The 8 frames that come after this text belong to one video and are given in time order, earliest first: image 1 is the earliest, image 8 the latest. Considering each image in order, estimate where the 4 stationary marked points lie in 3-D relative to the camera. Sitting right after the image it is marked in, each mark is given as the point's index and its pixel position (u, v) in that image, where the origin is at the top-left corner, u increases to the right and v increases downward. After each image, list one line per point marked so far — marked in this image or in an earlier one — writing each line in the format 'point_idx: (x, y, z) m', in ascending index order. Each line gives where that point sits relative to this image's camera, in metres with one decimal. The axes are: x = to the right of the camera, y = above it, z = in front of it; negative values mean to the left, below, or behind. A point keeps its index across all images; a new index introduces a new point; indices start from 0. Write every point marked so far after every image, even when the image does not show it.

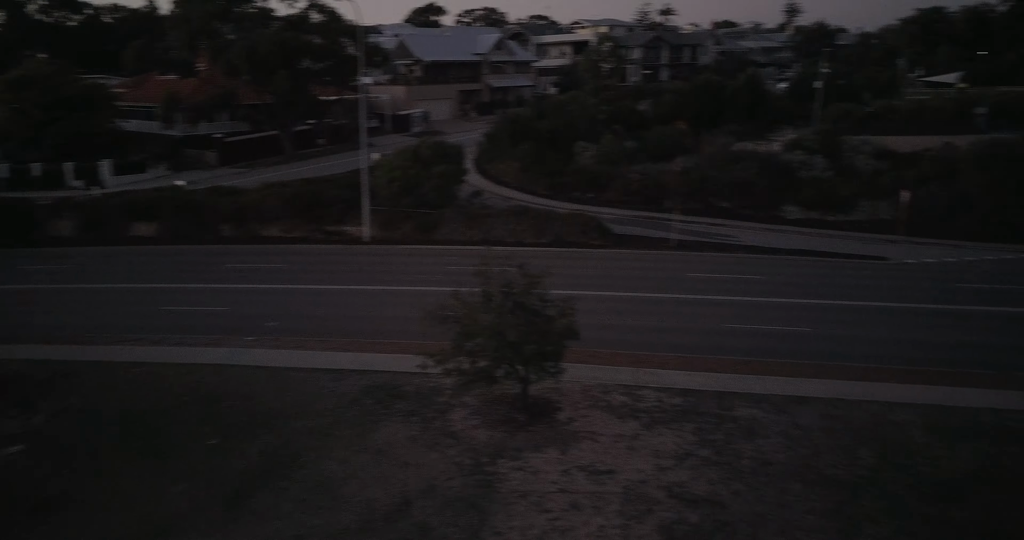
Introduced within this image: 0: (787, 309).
0: (+7.0, -1.0, +19.2) m
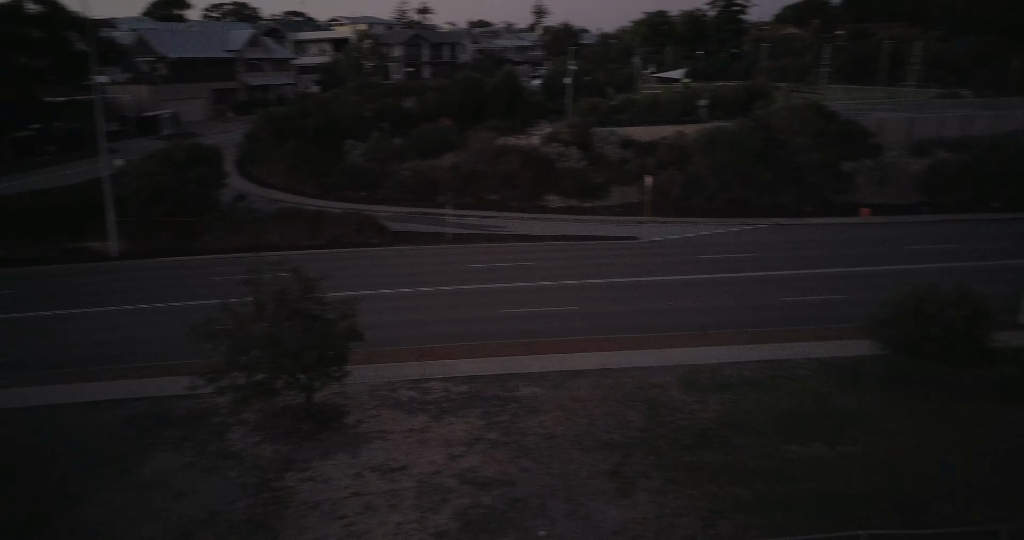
0: (+1.2, -0.6, +20.5) m
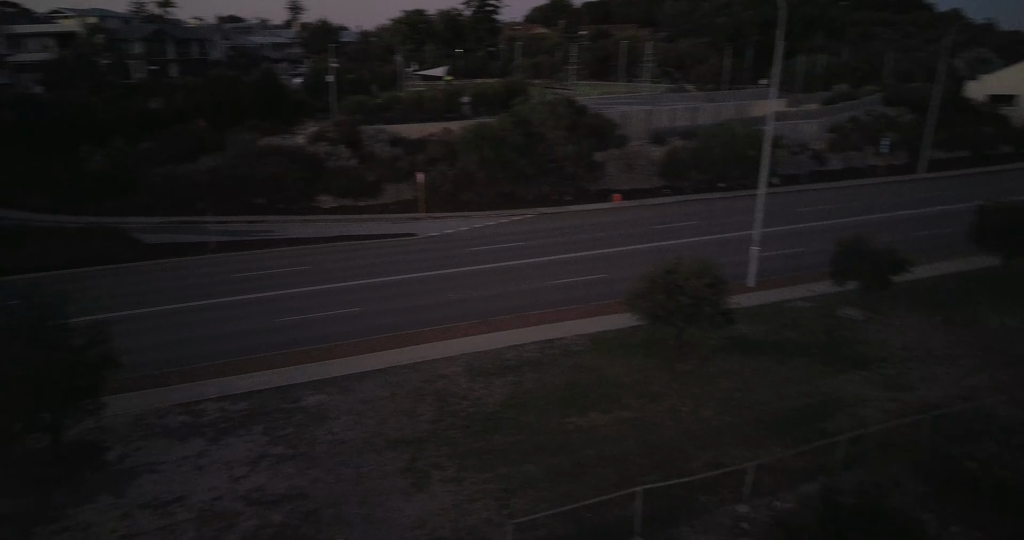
0: (-4.7, -0.6, +19.9) m
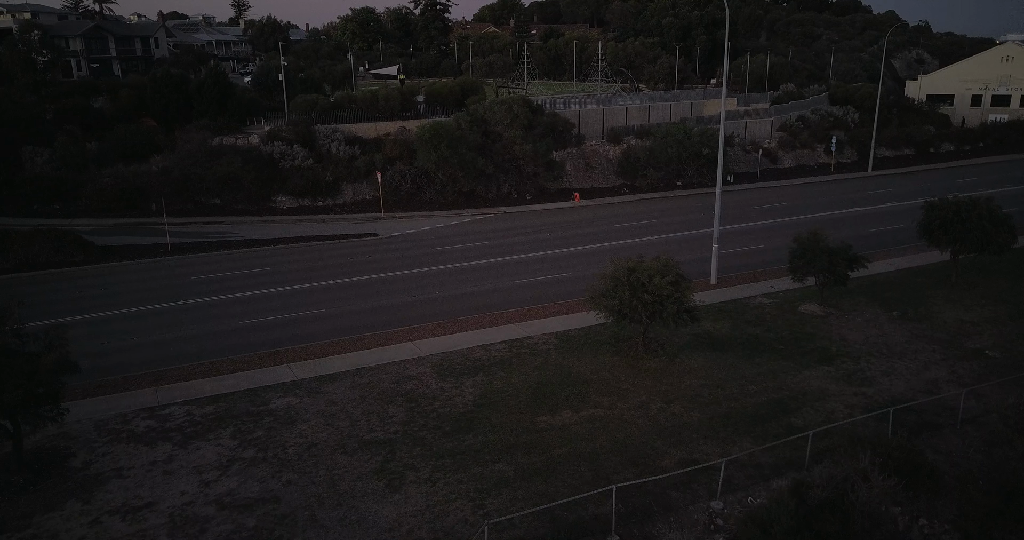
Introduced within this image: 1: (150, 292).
0: (-5.6, -0.7, +19.6) m
1: (-9.5, -0.6, +19.7) m
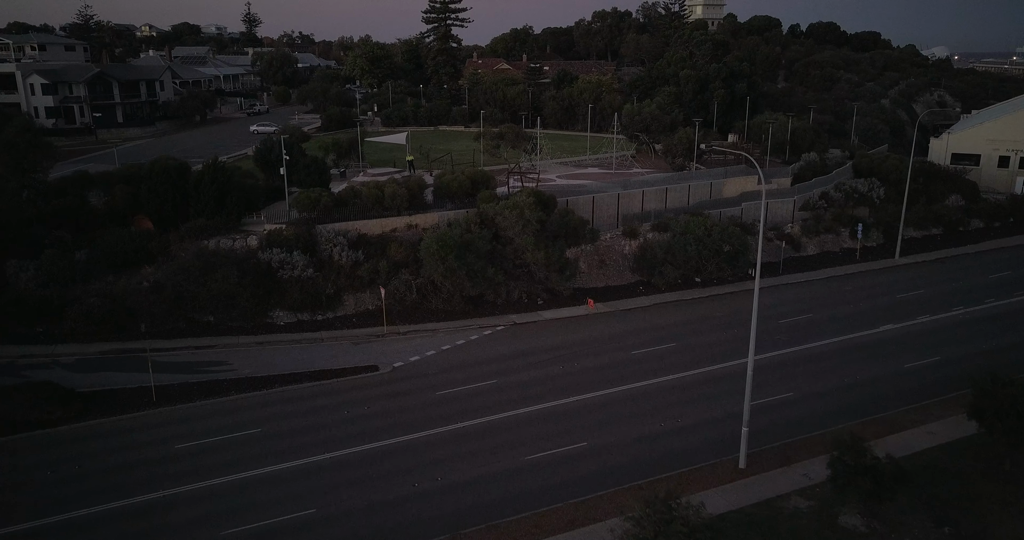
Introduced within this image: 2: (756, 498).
0: (-5.4, -5.1, +18.0) m
1: (-9.3, -4.9, +18.1) m
2: (+5.6, -5.3, +17.3) m
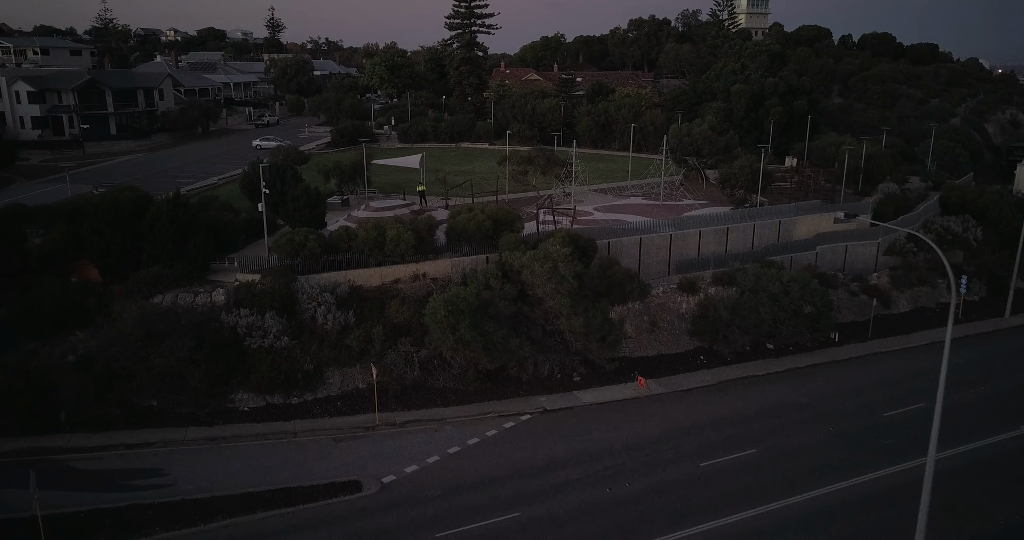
0: (-4.9, -7.0, +11.9) m
1: (-8.8, -6.8, +12.1) m
2: (+6.0, -7.4, +10.8) m
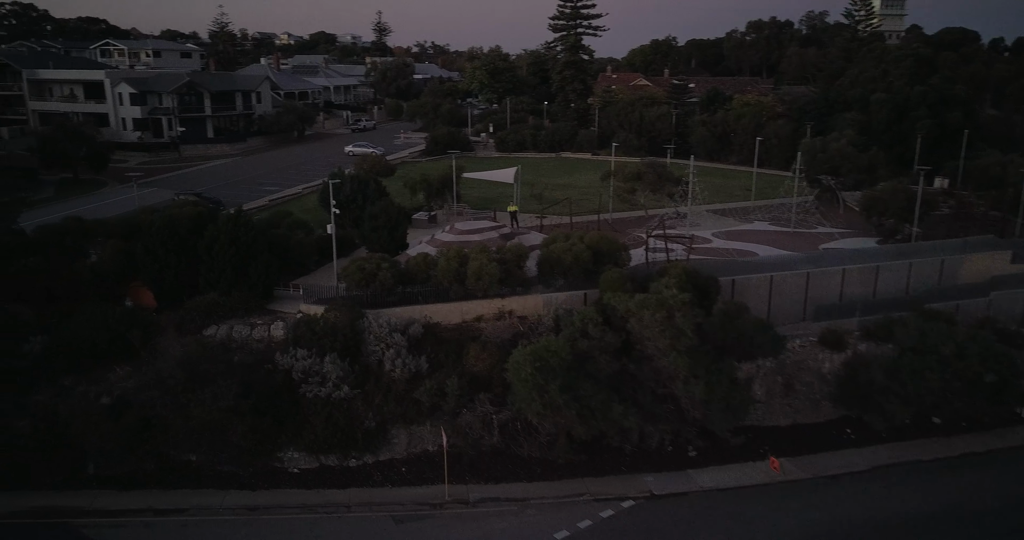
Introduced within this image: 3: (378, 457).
0: (-4.0, -8.0, +8.4) m
1: (-7.7, -7.6, +9.1) m
2: (+6.7, -8.8, +5.9) m
3: (-3.3, -4.7, +18.7) m
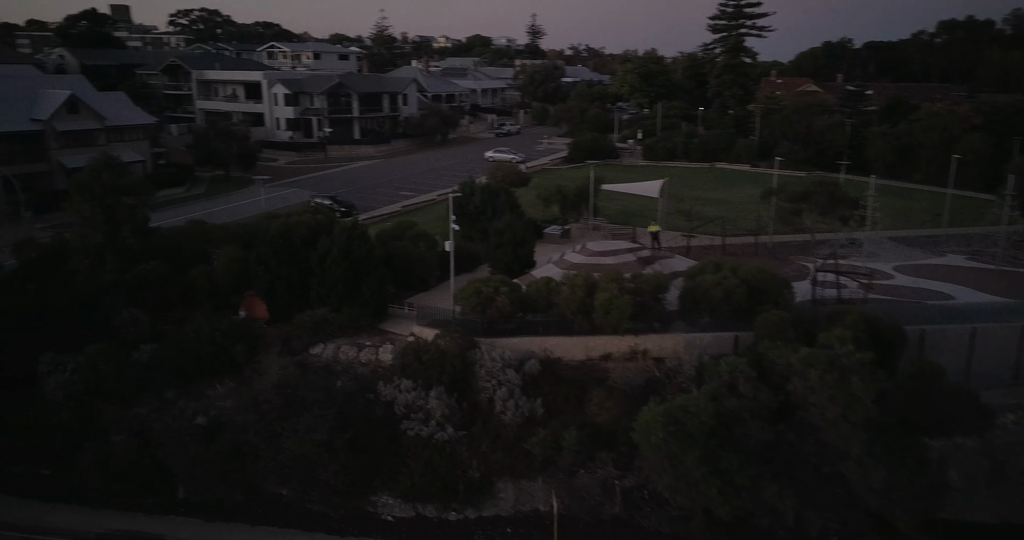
0: (-3.4, -8.5, +6.4) m
1: (-7.0, -7.9, +7.8) m
2: (+6.5, -9.8, +1.9) m
3: (-0.7, -5.3, +16.4) m
